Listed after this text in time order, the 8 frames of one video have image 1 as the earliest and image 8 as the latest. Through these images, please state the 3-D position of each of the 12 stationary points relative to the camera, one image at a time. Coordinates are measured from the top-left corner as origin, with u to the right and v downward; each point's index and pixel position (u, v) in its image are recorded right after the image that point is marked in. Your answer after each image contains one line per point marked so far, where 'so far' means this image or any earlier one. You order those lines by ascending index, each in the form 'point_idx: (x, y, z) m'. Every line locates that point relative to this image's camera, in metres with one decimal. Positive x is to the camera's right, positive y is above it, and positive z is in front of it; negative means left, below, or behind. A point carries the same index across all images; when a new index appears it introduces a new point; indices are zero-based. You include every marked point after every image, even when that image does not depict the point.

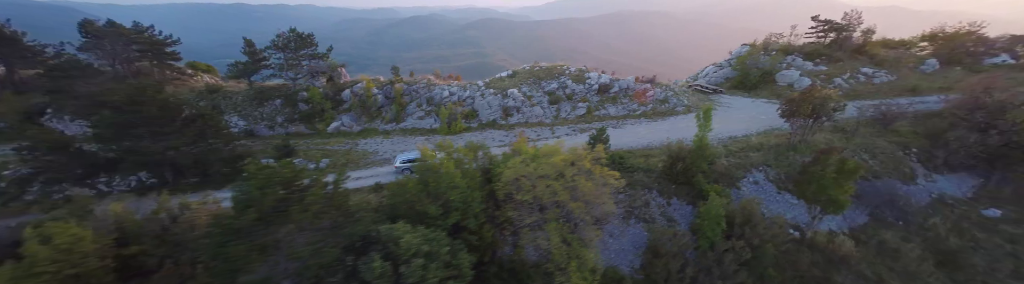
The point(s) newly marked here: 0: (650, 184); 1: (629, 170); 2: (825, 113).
0: (+7.4, -2.3, +18.1) m
1: (+6.6, -1.6, +19.0) m
2: (+17.8, +1.7, +19.8) m
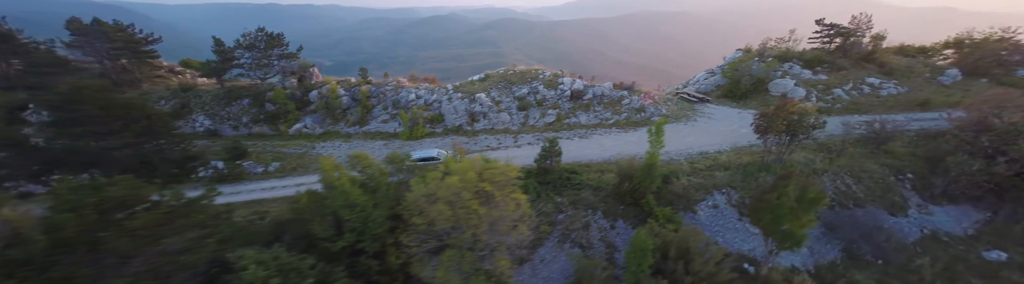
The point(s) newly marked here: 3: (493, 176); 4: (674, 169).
0: (+4.1, -3.0, +16.4) m
1: (+3.4, -2.3, +17.5) m
2: (+14.7, +0.6, +17.6) m
3: (-0.6, -1.4, +12.4) m
4: (+8.9, -1.6, +18.6) m
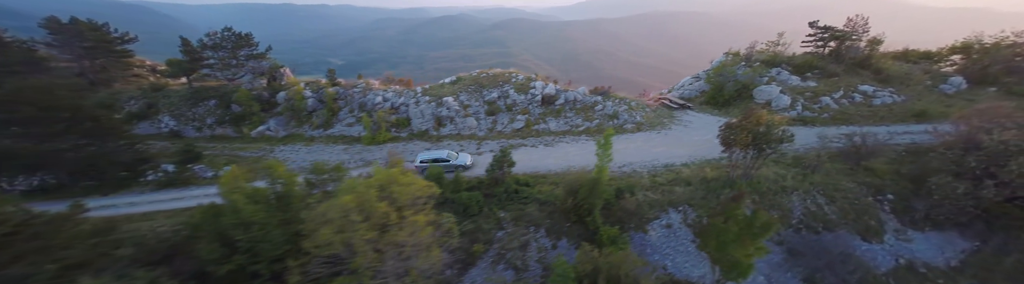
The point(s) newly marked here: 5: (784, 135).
0: (+1.3, -3.6, +15.3) m
1: (+0.6, -2.9, +16.3) m
2: (+11.9, -0.1, +16.1) m
3: (-3.5, -1.9, +11.4) m
4: (+6.1, -2.2, +17.3) m
5: (+13.0, +0.3, +17.0) m
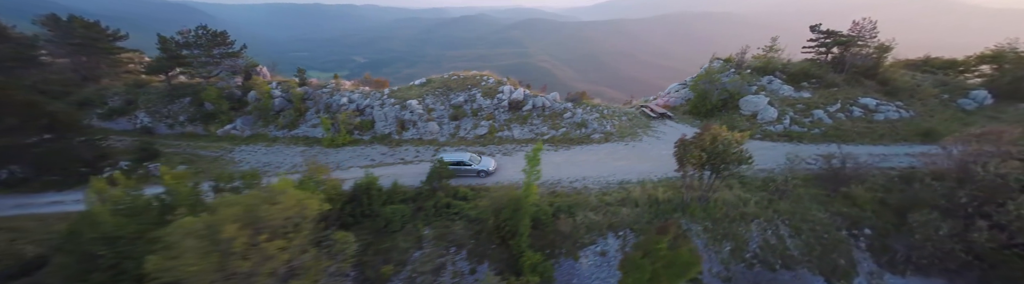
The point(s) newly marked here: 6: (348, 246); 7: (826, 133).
0: (-2.1, -4.1, +14.1) m
1: (-2.7, -3.4, +15.2) m
2: (+8.8, -0.9, +14.3) m
3: (-7.0, -2.3, +10.4) m
4: (+2.9, -2.9, +15.8) m
5: (+9.9, -0.6, +15.1) m
6: (-6.3, -3.9, +12.3) m
7: (+18.2, +0.5, +19.4) m
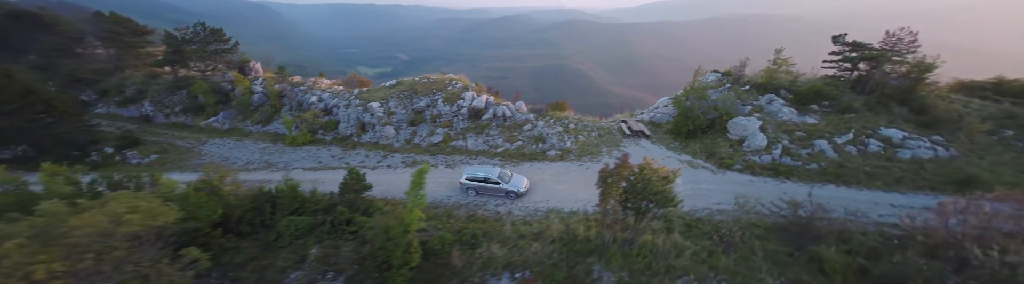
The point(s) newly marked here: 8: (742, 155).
0: (-6.4, -4.6, +12.9) m
1: (-6.8, -3.9, +14.1) m
2: (+4.5, -2.1, +11.8) m
3: (-11.7, -2.5, +9.9) m
4: (-1.2, -3.7, +14.0) m
5: (+5.8, -1.9, +12.4) m
6: (-10.8, -4.2, +11.7) m
7: (+14.6, -1.3, +15.7) m
8: (+11.9, -0.7, +17.3) m
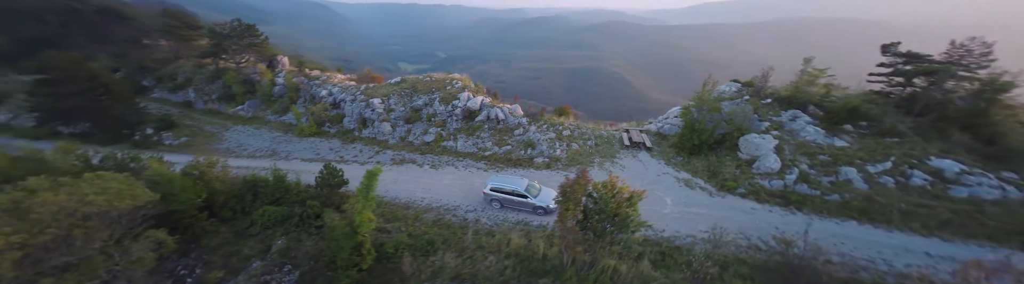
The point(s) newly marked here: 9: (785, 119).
0: (-8.1, -4.5, +13.1) m
1: (-8.4, -3.7, +14.3) m
2: (+2.7, -2.6, +10.6) m
3: (-13.6, -2.0, +10.7) m
4: (-2.8, -3.9, +13.5) m
5: (+4.0, -2.4, +11.1) m
6: (-12.6, -3.8, +12.4) m
7: (+13.2, -2.4, +13.2) m
8: (+10.7, -1.7, +15.2) m
9: (+14.5, +1.3, +17.5) m
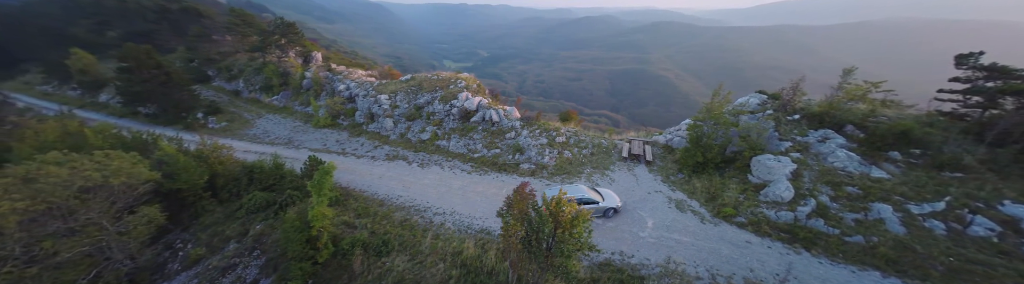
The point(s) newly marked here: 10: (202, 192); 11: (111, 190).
0: (-9.8, -4.1, +13.6) m
1: (-9.8, -3.3, +14.9) m
2: (+0.7, -2.9, +9.6) m
3: (-15.4, -1.3, +12.1) m
4: (-4.4, -3.9, +13.3) m
5: (+2.1, -2.8, +9.9) m
6: (-14.3, -3.1, +13.6) m
7: (+11.4, -3.4, +10.7) m
8: (+9.3, -2.5, +13.0) m
9: (+13.6, +0.2, +14.7) m
10: (-15.2, -2.4, +16.4) m
11: (-15.2, -1.8, +12.8) m
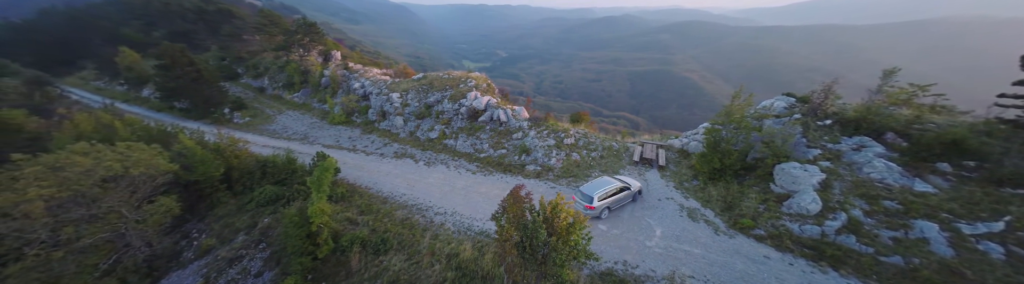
0: (-9.8, -3.9, +13.8) m
1: (-9.7, -3.1, +15.0) m
2: (+0.4, -2.9, +9.1) m
3: (-15.4, -1.0, +12.6) m
4: (-4.4, -3.8, +13.1) m
5: (+1.8, -2.9, +9.3) m
6: (-14.2, -2.8, +14.1) m
7: (+11.2, -3.6, +9.5) m
8: (+9.3, -2.7, +11.9) m
9: (+13.7, -0.2, +13.3) m
10: (-14.9, -2.1, +16.9) m
11: (-15.2, -1.5, +13.3) m
